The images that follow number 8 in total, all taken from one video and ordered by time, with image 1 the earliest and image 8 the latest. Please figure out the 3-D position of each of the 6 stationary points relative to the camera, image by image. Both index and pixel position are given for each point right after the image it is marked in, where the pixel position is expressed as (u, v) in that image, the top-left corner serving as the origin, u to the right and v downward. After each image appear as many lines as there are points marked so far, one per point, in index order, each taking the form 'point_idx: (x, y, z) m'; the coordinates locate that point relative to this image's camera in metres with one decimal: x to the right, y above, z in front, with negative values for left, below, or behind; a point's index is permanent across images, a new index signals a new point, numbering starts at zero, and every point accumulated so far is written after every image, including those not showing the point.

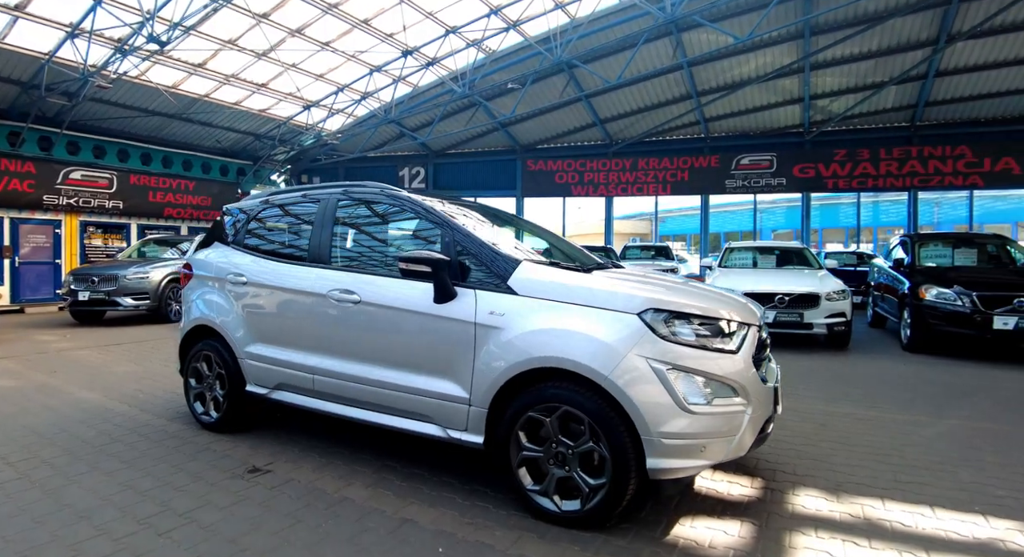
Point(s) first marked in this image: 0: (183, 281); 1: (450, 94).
0: (-2.8, 0.0, +4.7) m
1: (-1.7, +5.2, +15.3) m
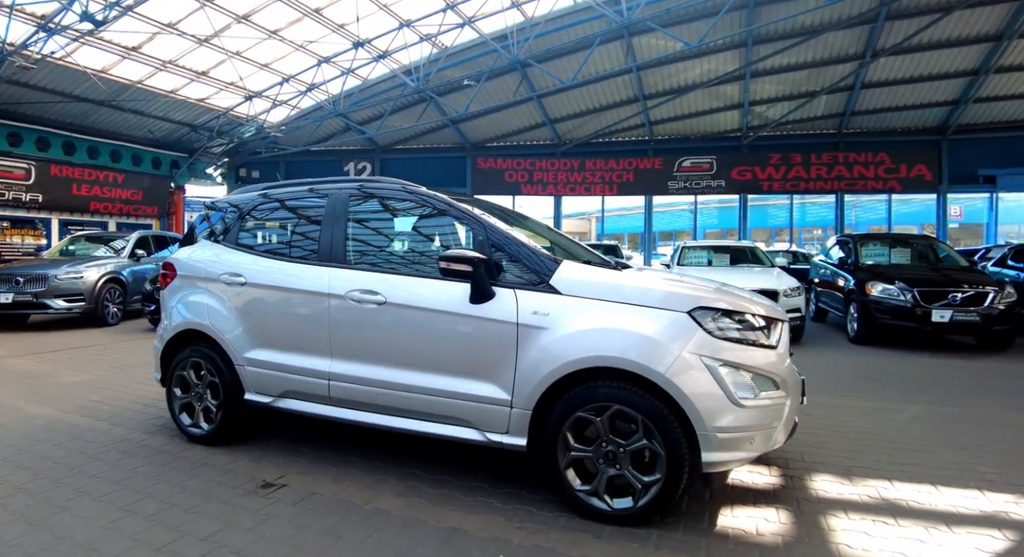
0: (-2.7, 0.0, +4.3) m
1: (-3.0, +5.2, +15.0) m
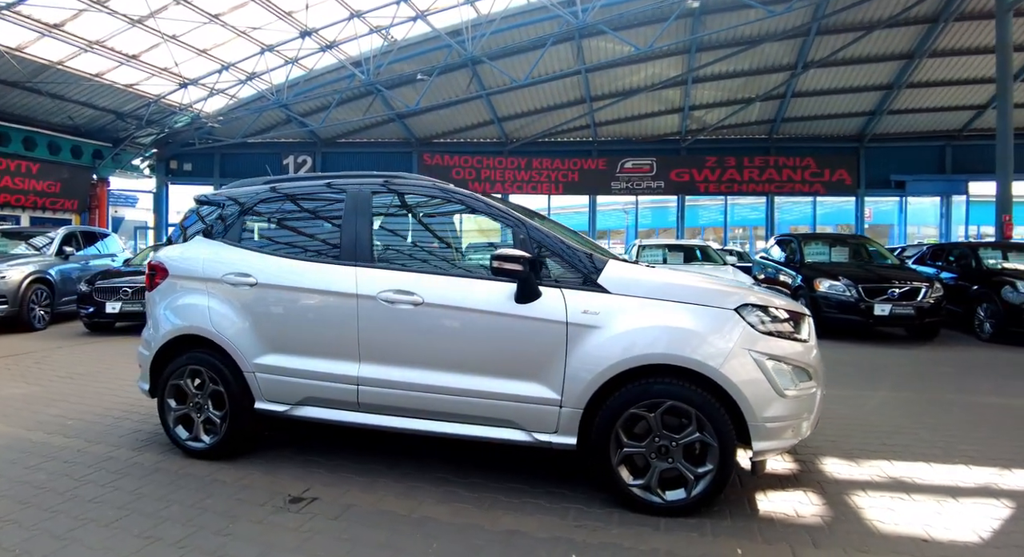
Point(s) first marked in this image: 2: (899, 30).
0: (-2.6, 0.0, +3.9) m
1: (-4.3, +5.2, +14.5) m
2: (+9.3, +6.0, +13.2) m
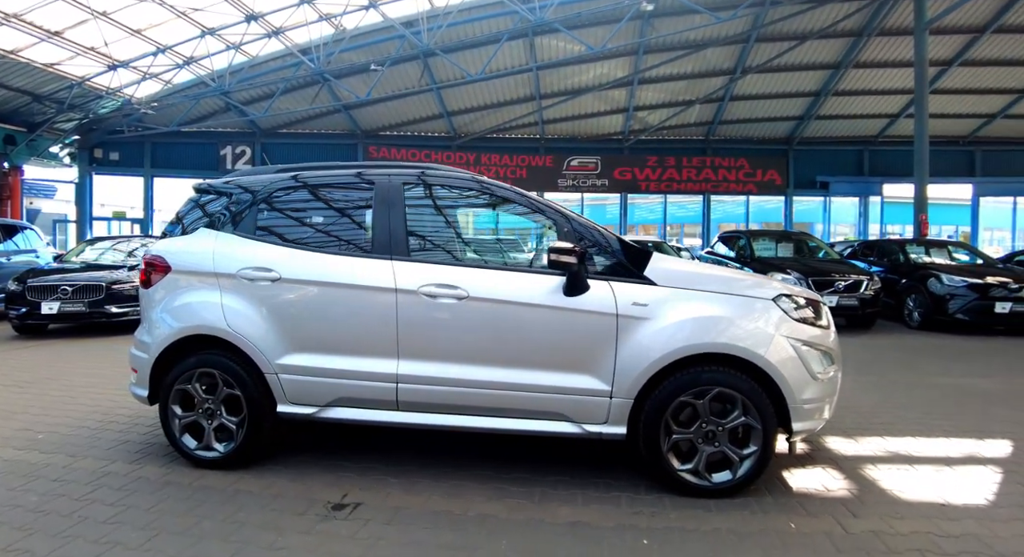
0: (-2.4, 0.0, +3.6) m
1: (-5.4, +5.3, +13.8) m
2: (+8.2, +6.2, +14.2) m
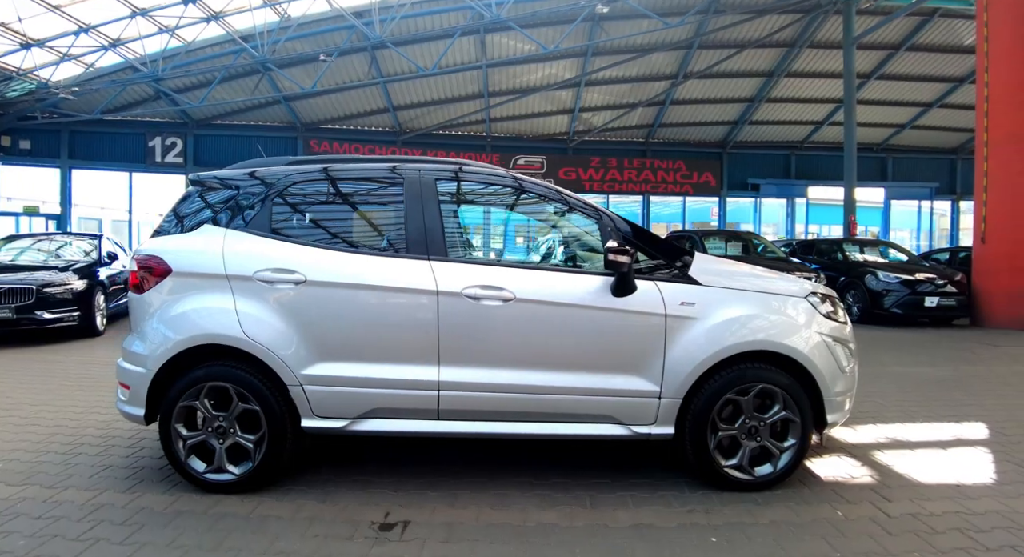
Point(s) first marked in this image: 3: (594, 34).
0: (-2.1, 0.0, +3.2) m
1: (-6.5, +5.2, +13.0) m
2: (+6.9, +6.3, +15.1) m
3: (+2.1, +6.4, +14.3) m
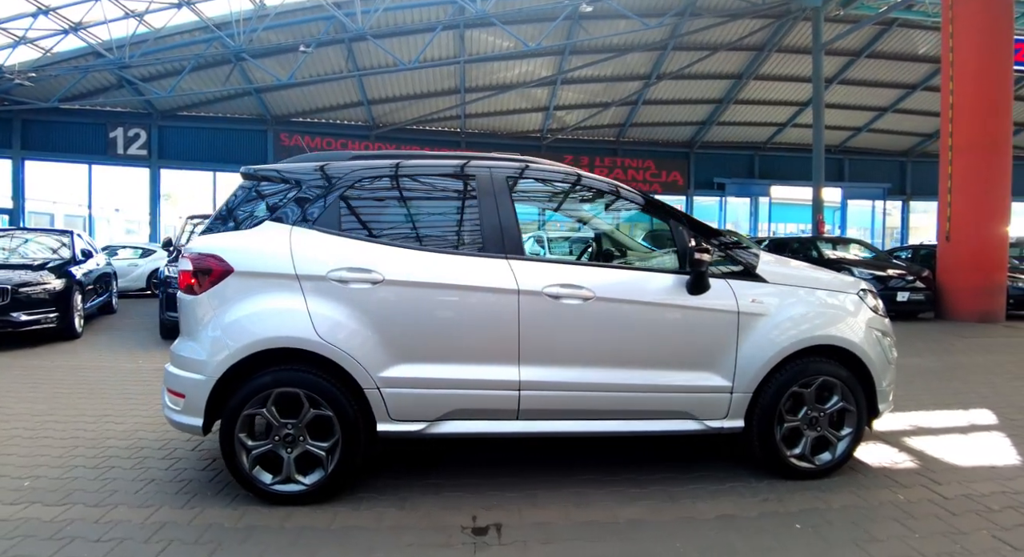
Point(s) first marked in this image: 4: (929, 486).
0: (-1.7, 0.0, +3.1) m
1: (-6.9, +5.3, +12.4) m
2: (+6.3, +6.4, +15.6) m
3: (+1.6, +6.4, +14.4) m
4: (+2.5, -1.3, +3.3) m
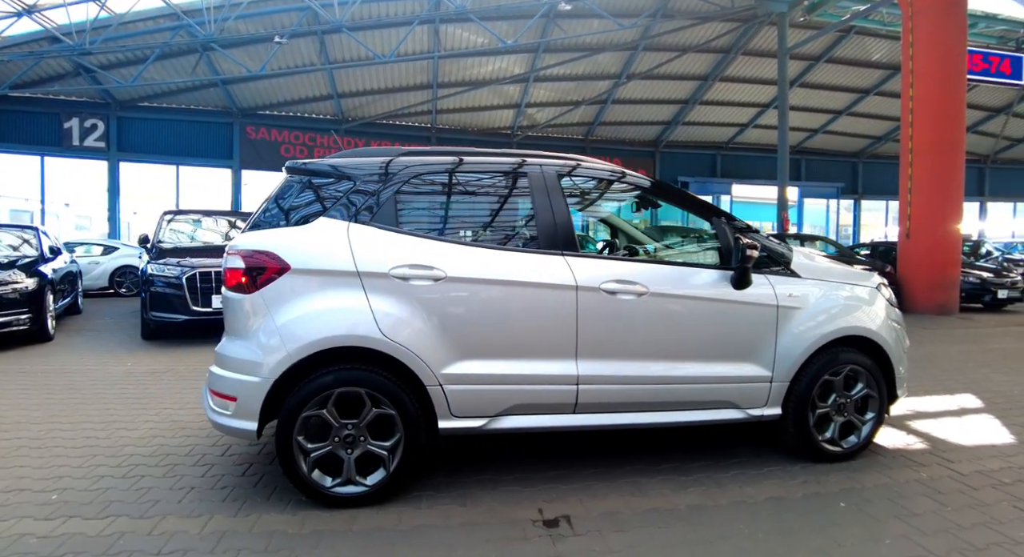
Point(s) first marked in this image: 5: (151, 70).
0: (-1.4, 0.0, +3.0) m
1: (-7.3, +5.3, +11.8) m
2: (+5.6, +6.5, +16.1) m
3: (+1.0, +6.5, +14.5) m
4: (+2.8, -1.2, +3.6) m
5: (-9.2, +5.2, +13.6) m
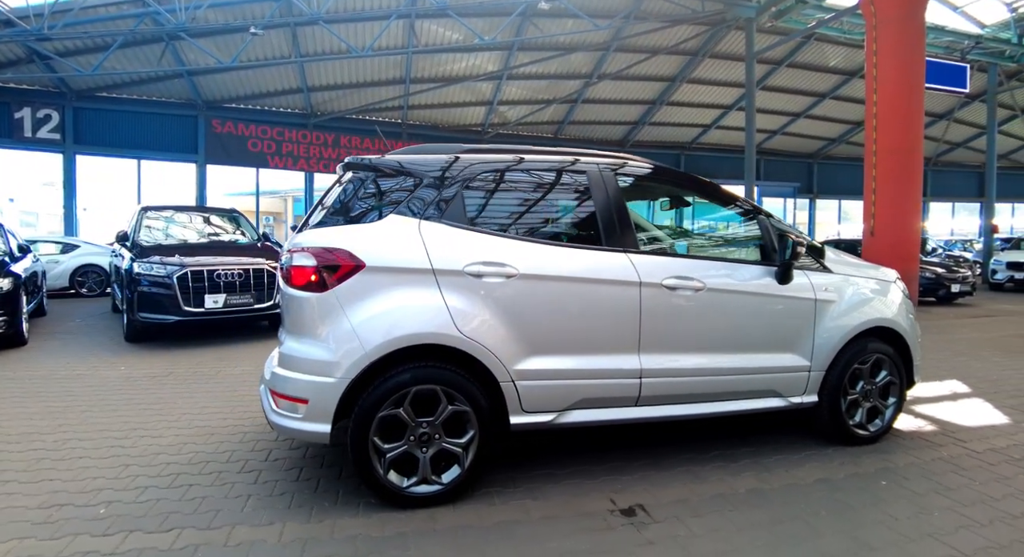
0: (-1.0, 0.0, +2.9) m
1: (-7.7, +5.3, +11.2) m
2: (+4.8, +6.6, +16.5) m
3: (+0.4, +6.6, +14.6) m
4: (+3.1, -1.2, +3.9) m
5: (-9.7, +5.2, +12.9) m
